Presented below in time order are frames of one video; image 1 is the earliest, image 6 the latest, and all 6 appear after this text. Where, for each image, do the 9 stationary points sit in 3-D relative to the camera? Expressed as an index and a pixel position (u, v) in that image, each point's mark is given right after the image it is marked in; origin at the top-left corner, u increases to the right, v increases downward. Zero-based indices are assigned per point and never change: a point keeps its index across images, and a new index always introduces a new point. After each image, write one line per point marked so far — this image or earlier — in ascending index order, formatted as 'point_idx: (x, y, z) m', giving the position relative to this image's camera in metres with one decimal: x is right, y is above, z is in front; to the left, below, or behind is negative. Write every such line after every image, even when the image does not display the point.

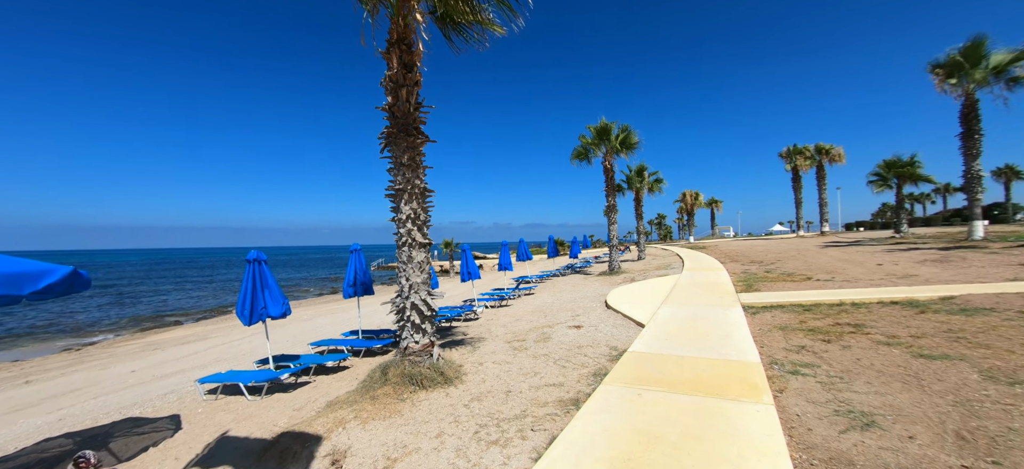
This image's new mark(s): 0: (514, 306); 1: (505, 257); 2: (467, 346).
0: (0.0, -2.7, +13.0) m
1: (-0.5, -1.1, +16.4) m
2: (-1.0, -2.6, +7.9) m
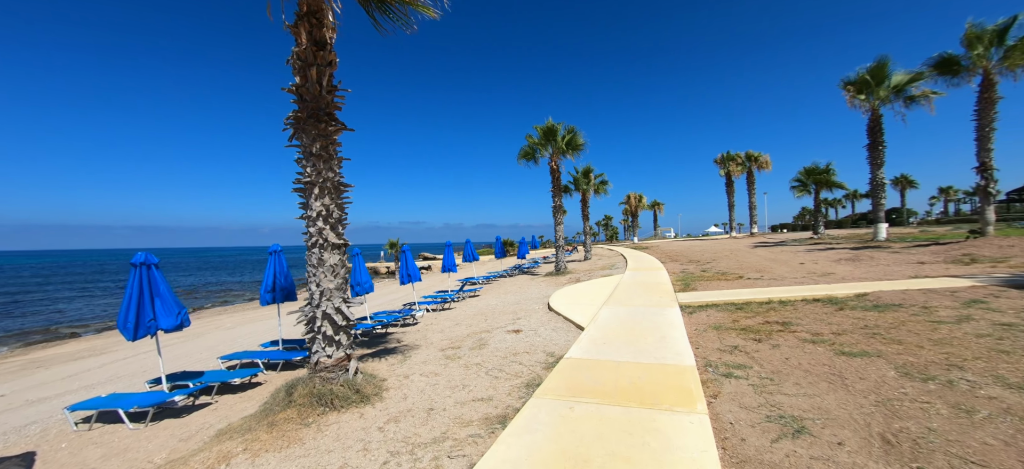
0: (-2.0, -2.7, +12.3) m
1: (-2.8, -1.1, +15.7) m
2: (-2.3, -2.5, +7.1) m
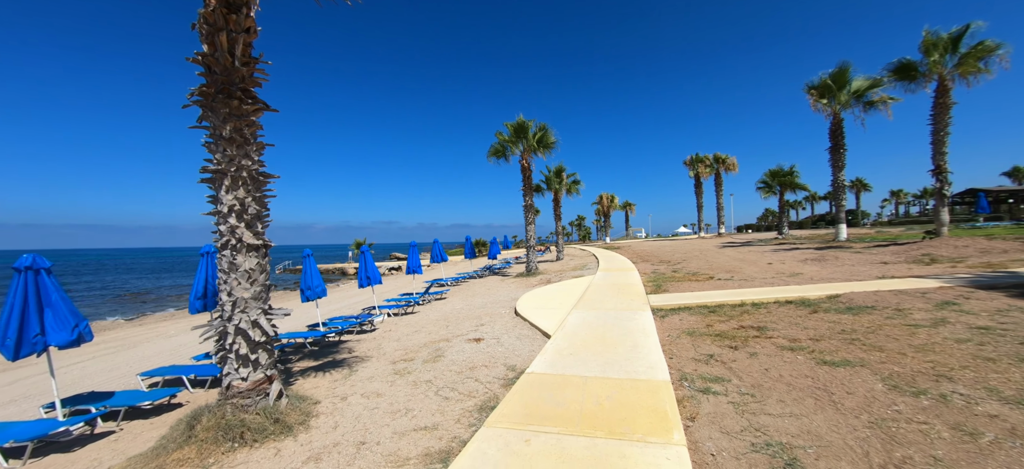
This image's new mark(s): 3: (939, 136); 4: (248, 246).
0: (-3.0, -2.7, +11.5) m
1: (-4.1, -1.0, +14.8) m
2: (-3.1, -2.5, +6.3) m
3: (+16.6, +3.8, +13.5) m
4: (-3.1, -0.1, +4.1) m
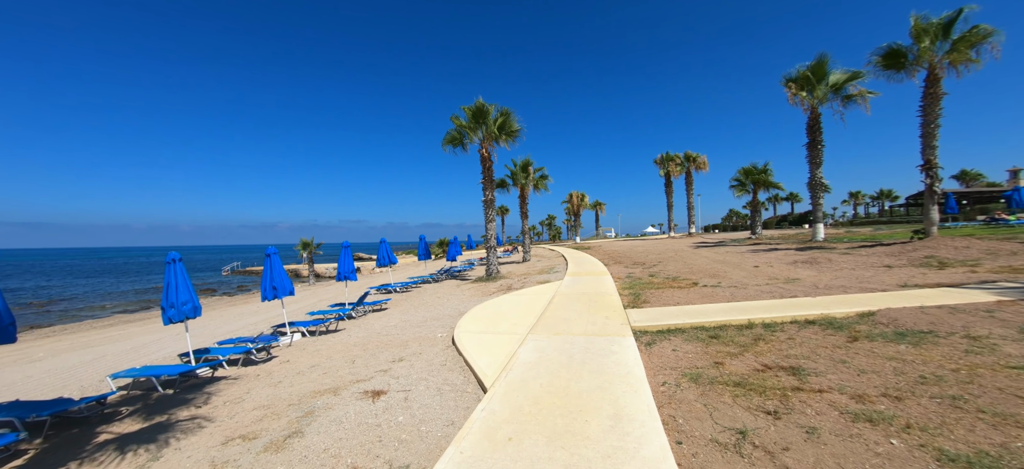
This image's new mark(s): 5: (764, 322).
0: (-4.4, -2.6, +9.0) m
1: (-5.8, -1.0, +12.2) m
2: (-4.0, -2.4, +3.8) m
3: (+15.1, +3.8, +12.5) m
4: (-3.9, -0.1, +1.6) m
5: (+4.2, -1.4, +5.8) m
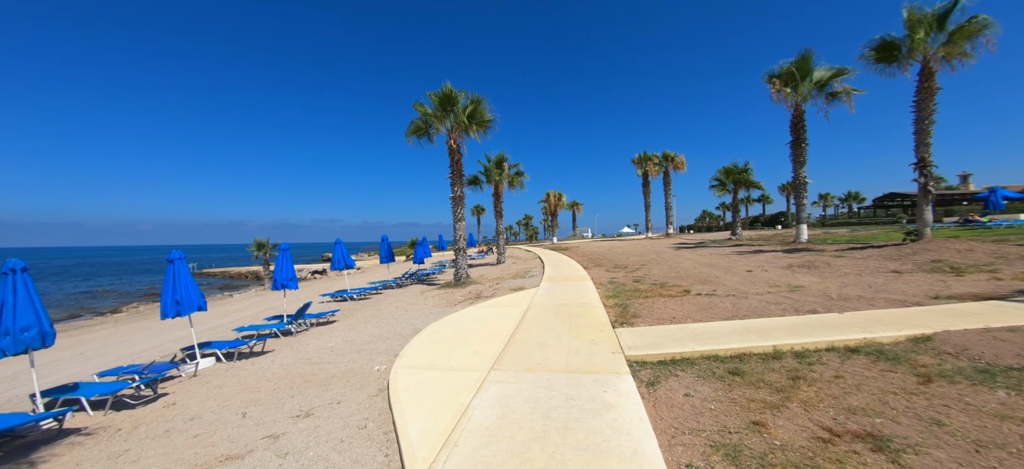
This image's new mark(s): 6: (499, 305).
0: (-5.2, -2.6, +7.2) m
1: (-6.7, -1.0, +10.3) m
2: (-4.5, -2.5, +2.0) m
3: (+14.1, +3.8, +11.9) m
4: (-4.1, -0.1, -0.2) m
5: (+3.7, -1.5, +4.5) m
6: (-0.3, -1.8, +8.5) m
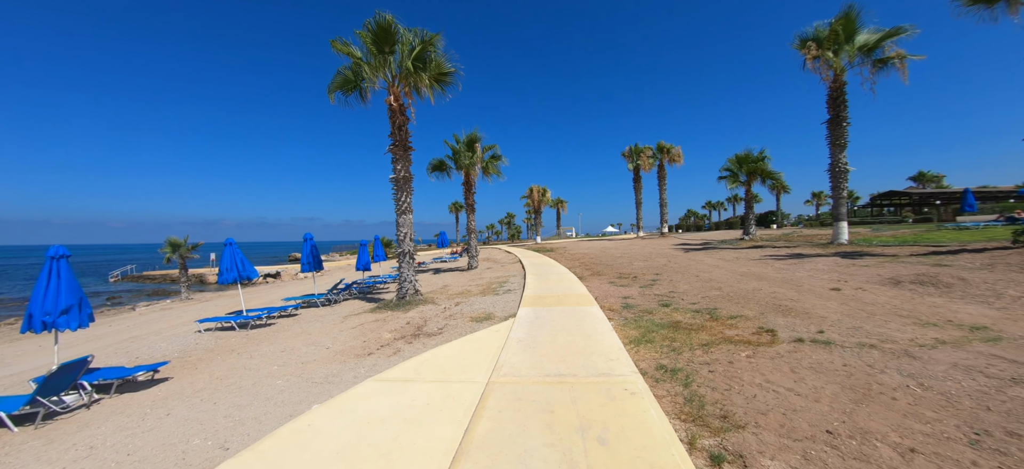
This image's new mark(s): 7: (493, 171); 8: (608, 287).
0: (-5.8, -2.6, +2.9) m
1: (-7.4, -0.9, +5.8) m
2: (-4.8, -2.4, -2.3) m
3: (+13.3, +3.8, +8.5) m
4: (-4.4, -0.1, -4.5) m
5: (+3.2, -1.5, +0.6) m
6: (-1.0, -1.7, +4.4) m
7: (-1.0, +3.4, +18.6) m
8: (+2.7, -1.4, +9.4) m
